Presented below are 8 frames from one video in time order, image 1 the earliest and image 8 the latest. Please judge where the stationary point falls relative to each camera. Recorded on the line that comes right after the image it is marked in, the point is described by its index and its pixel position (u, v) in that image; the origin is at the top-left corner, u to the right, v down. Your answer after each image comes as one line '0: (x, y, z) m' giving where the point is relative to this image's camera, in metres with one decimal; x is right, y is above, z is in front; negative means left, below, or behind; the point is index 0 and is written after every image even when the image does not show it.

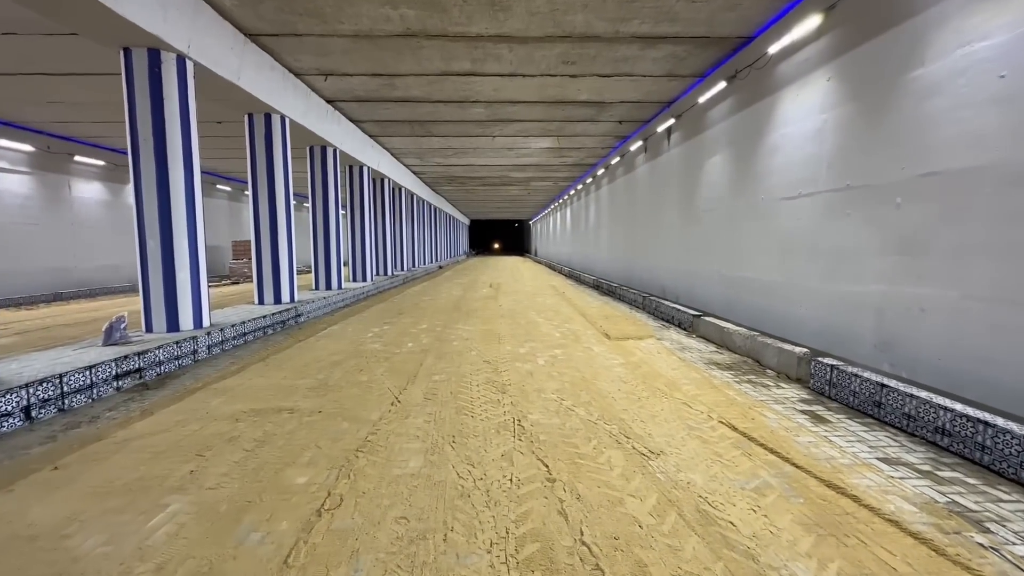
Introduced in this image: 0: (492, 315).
0: (-0.3, -0.5, +8.2) m
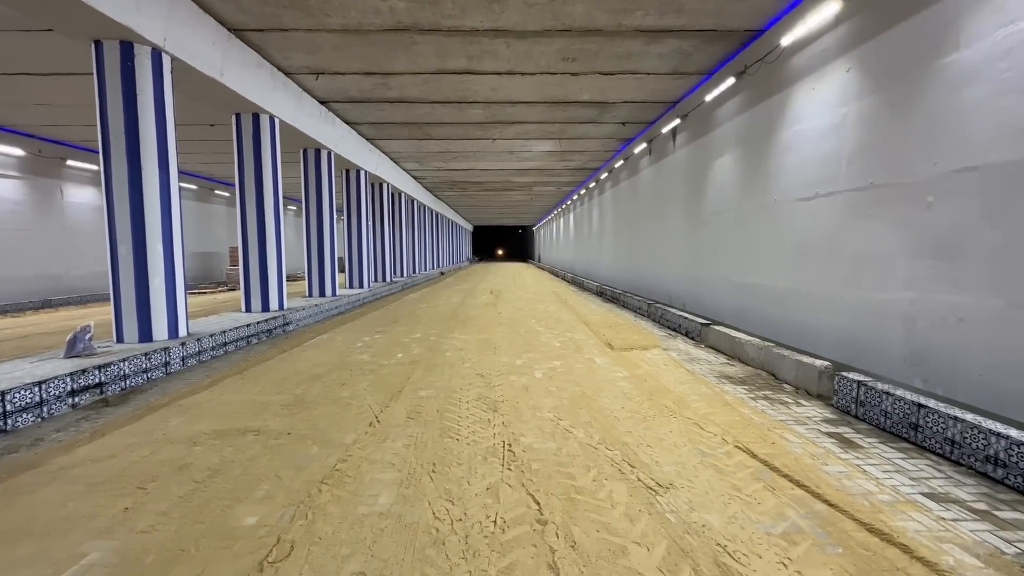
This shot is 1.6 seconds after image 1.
0: (-0.4, -0.6, +7.9) m
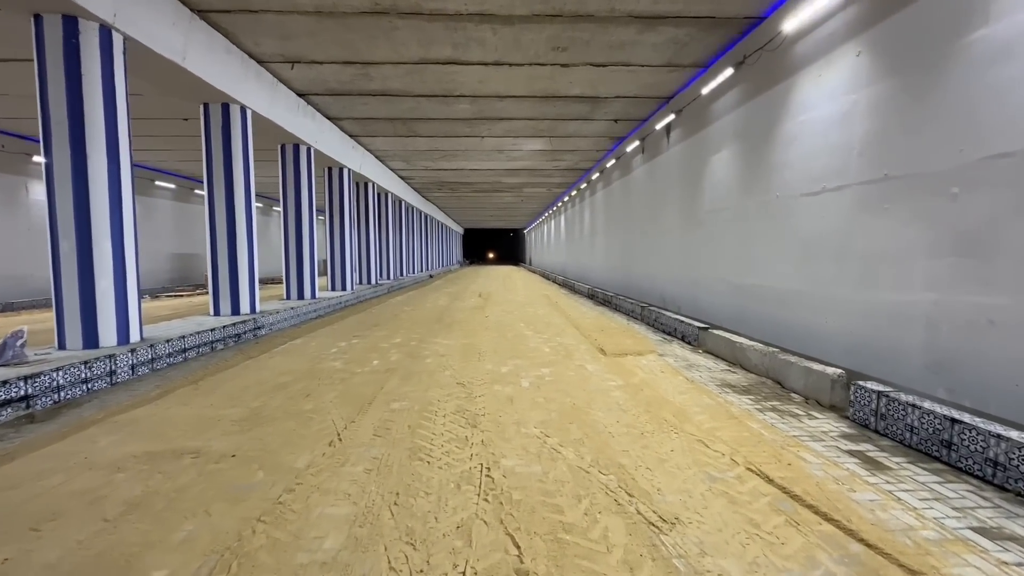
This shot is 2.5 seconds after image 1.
0: (-0.6, -0.6, +7.4) m
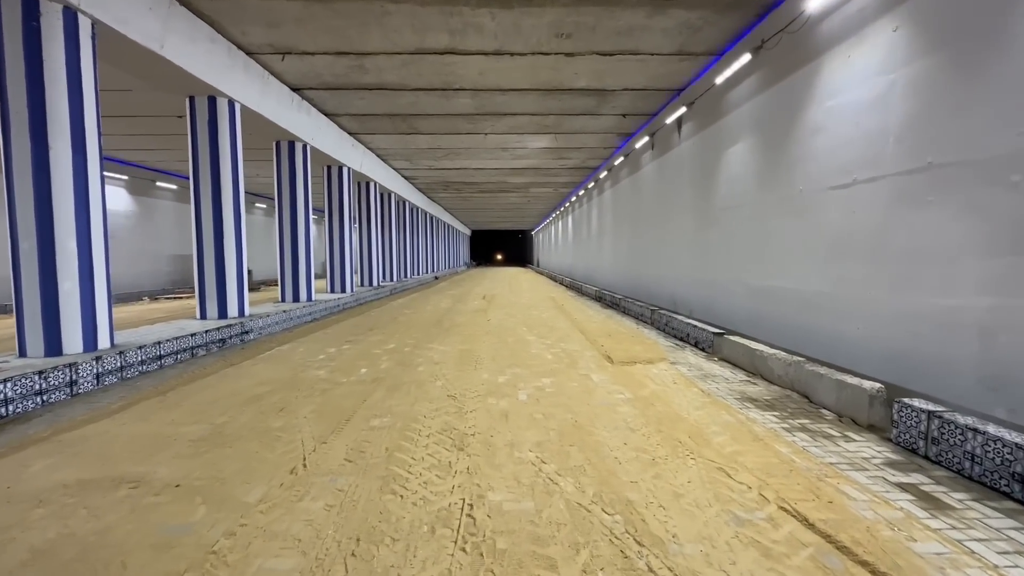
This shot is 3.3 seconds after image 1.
0: (-0.5, -0.7, +7.1) m
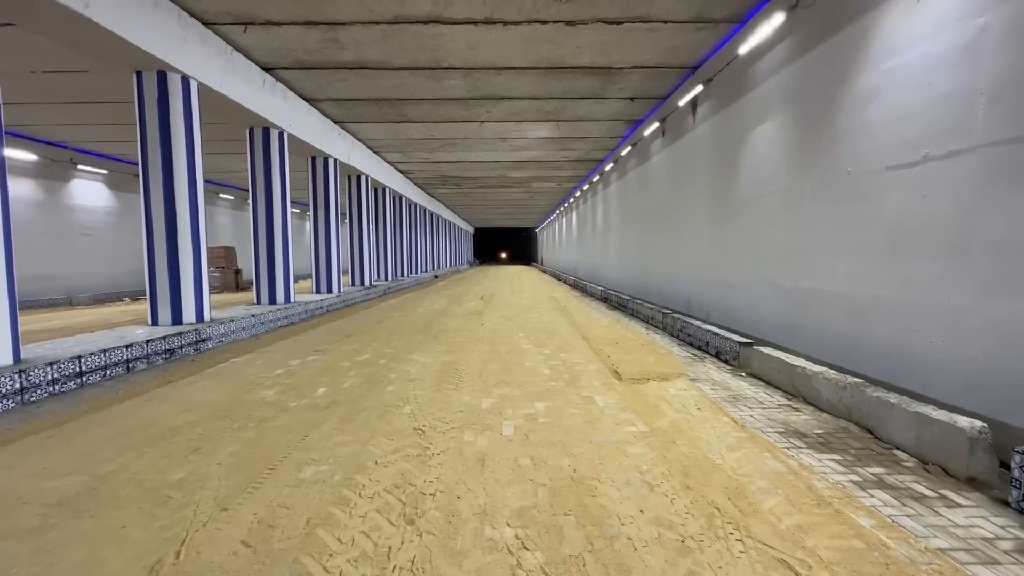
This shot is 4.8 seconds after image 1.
0: (-0.6, -0.7, +6.3) m
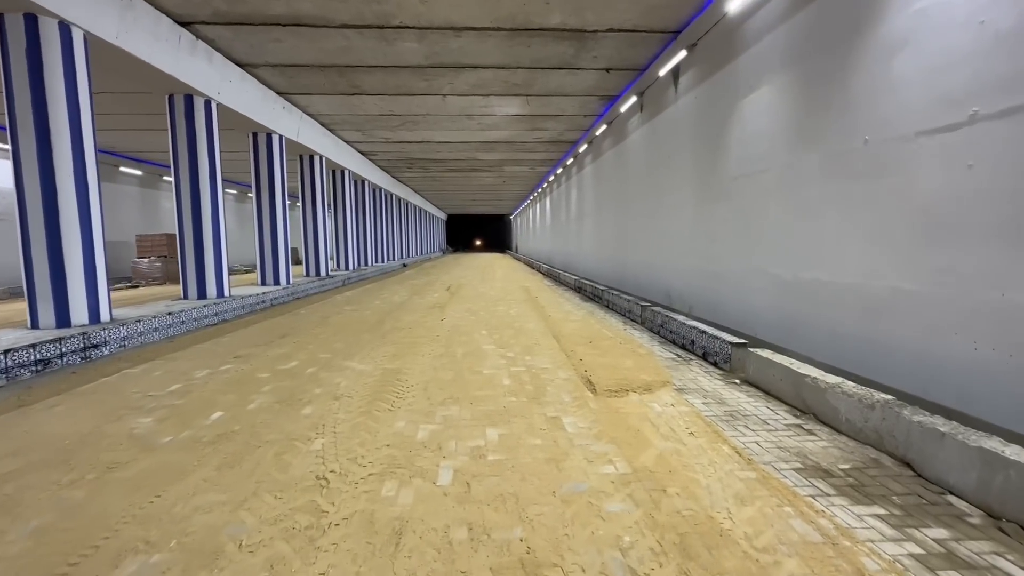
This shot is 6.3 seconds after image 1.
0: (-1.1, -0.6, +5.5) m
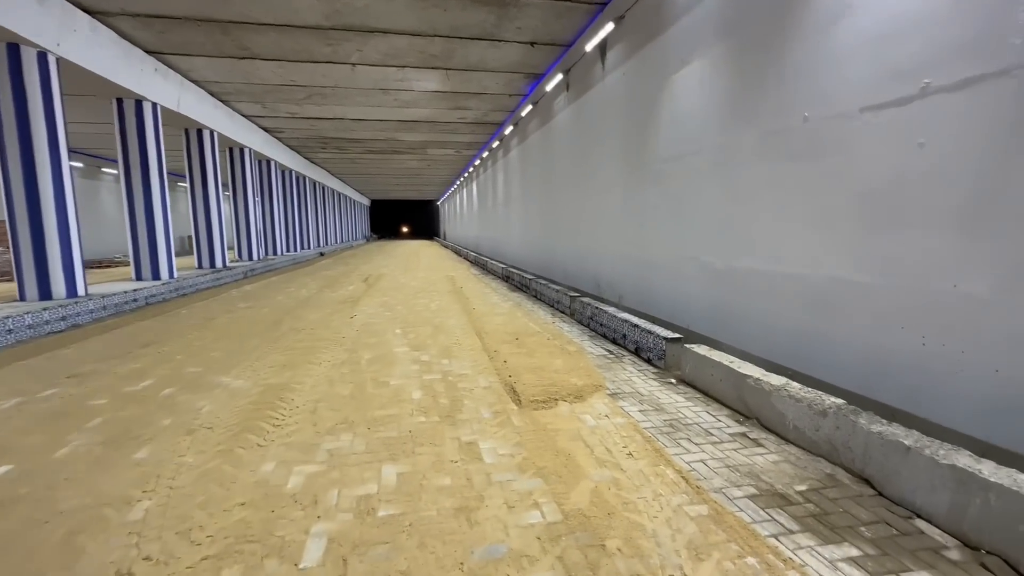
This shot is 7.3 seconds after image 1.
0: (-1.9, -0.5, +4.7) m
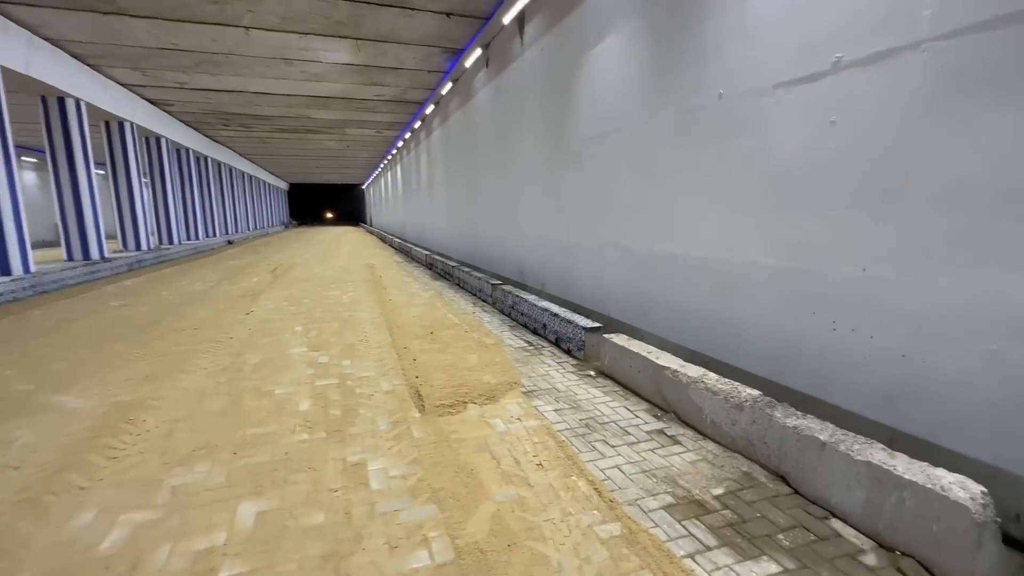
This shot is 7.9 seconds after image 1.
0: (-2.7, -0.5, +4.1) m
